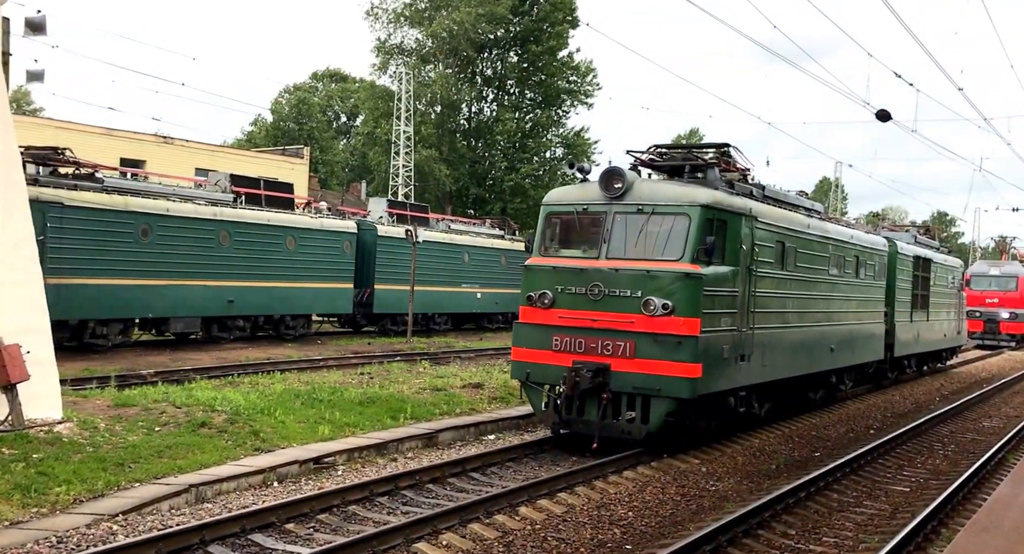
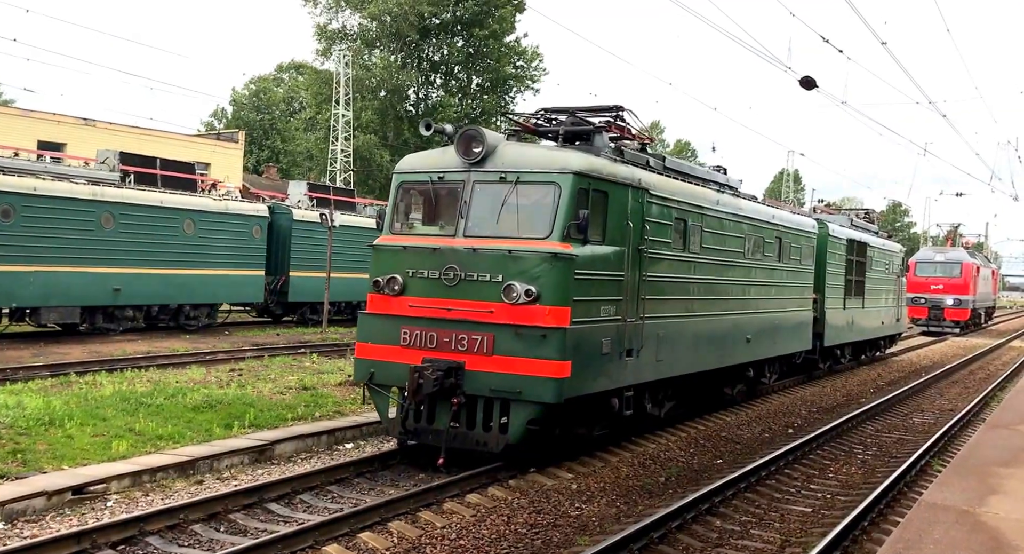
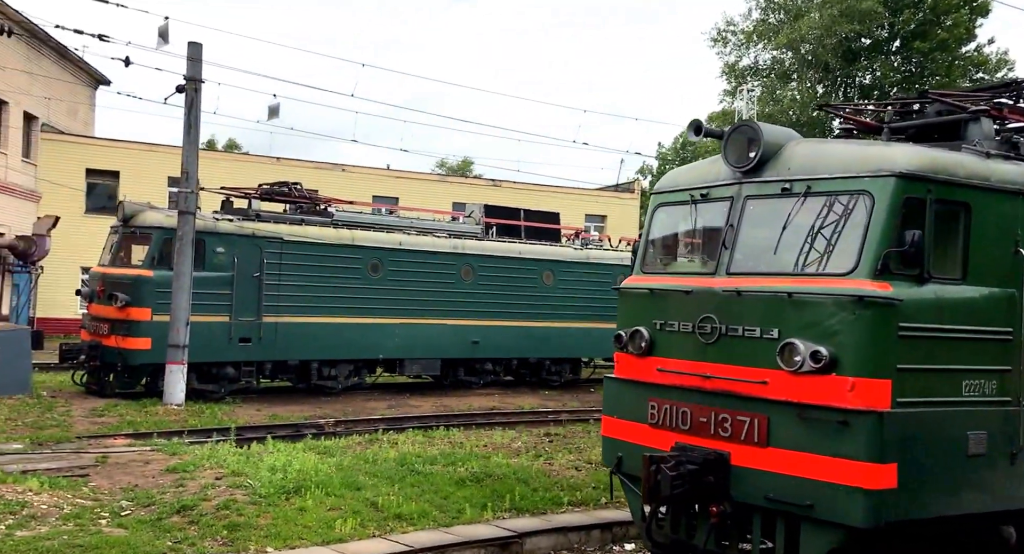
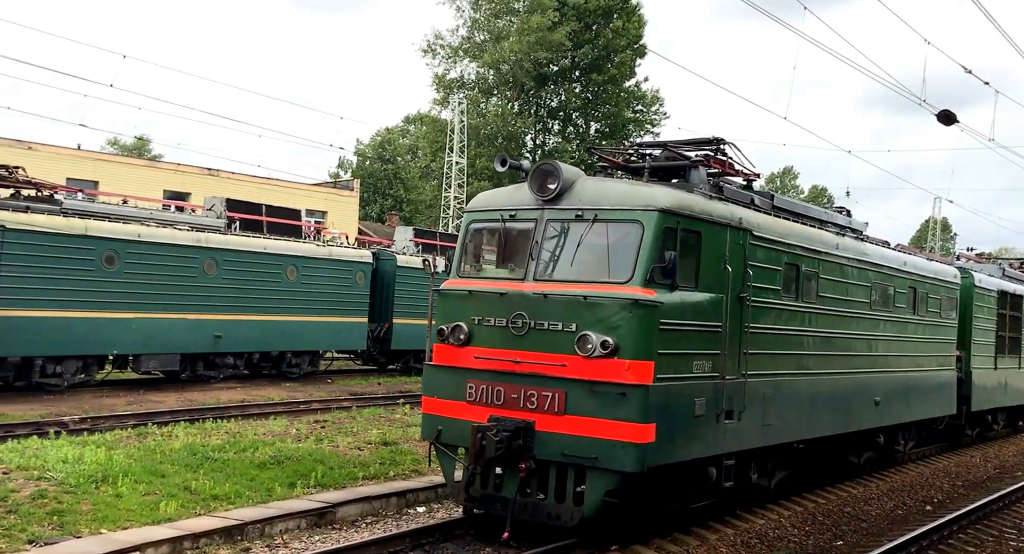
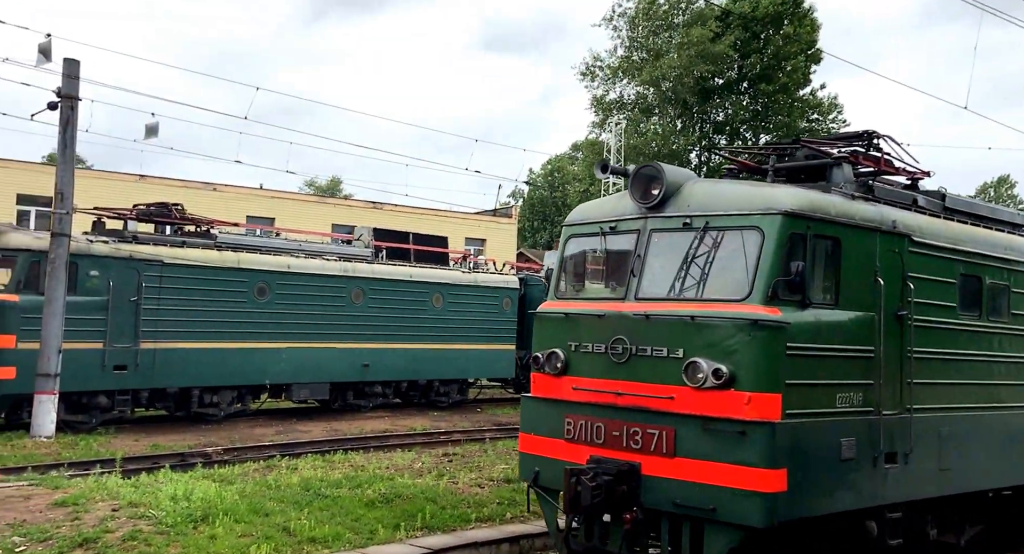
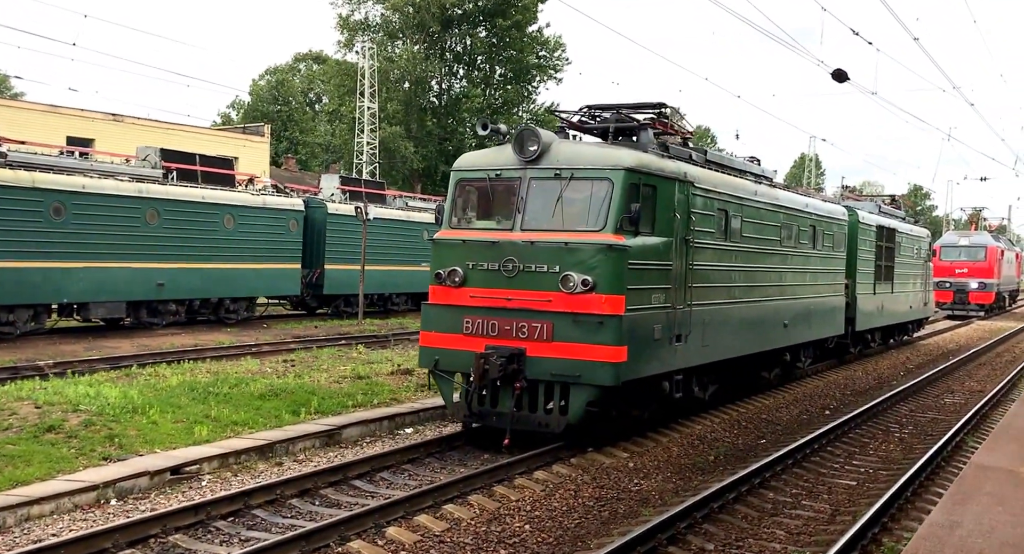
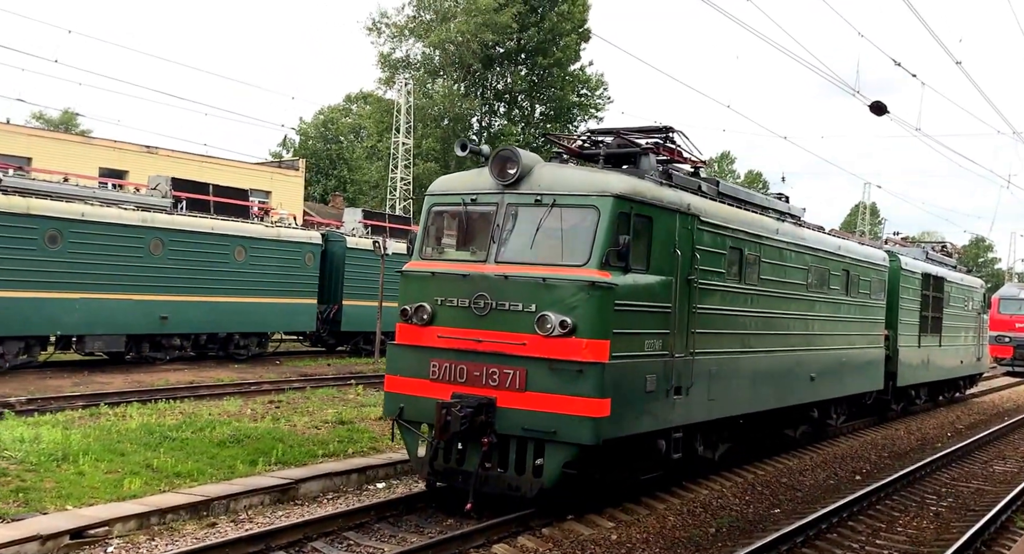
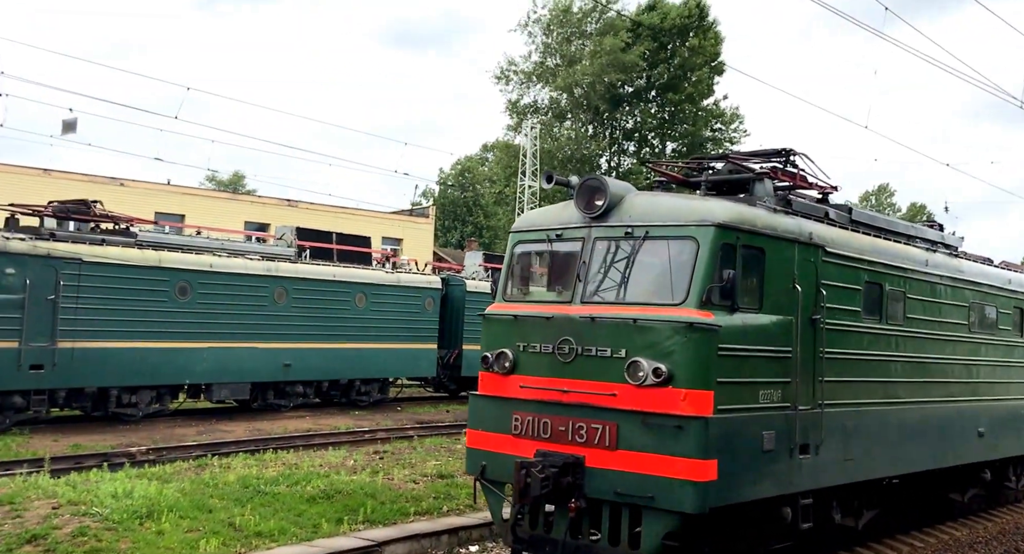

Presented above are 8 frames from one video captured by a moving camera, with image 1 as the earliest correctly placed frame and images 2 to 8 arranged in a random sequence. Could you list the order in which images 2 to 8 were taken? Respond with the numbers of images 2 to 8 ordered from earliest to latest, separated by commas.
6, 2, 7, 4, 8, 5, 3
